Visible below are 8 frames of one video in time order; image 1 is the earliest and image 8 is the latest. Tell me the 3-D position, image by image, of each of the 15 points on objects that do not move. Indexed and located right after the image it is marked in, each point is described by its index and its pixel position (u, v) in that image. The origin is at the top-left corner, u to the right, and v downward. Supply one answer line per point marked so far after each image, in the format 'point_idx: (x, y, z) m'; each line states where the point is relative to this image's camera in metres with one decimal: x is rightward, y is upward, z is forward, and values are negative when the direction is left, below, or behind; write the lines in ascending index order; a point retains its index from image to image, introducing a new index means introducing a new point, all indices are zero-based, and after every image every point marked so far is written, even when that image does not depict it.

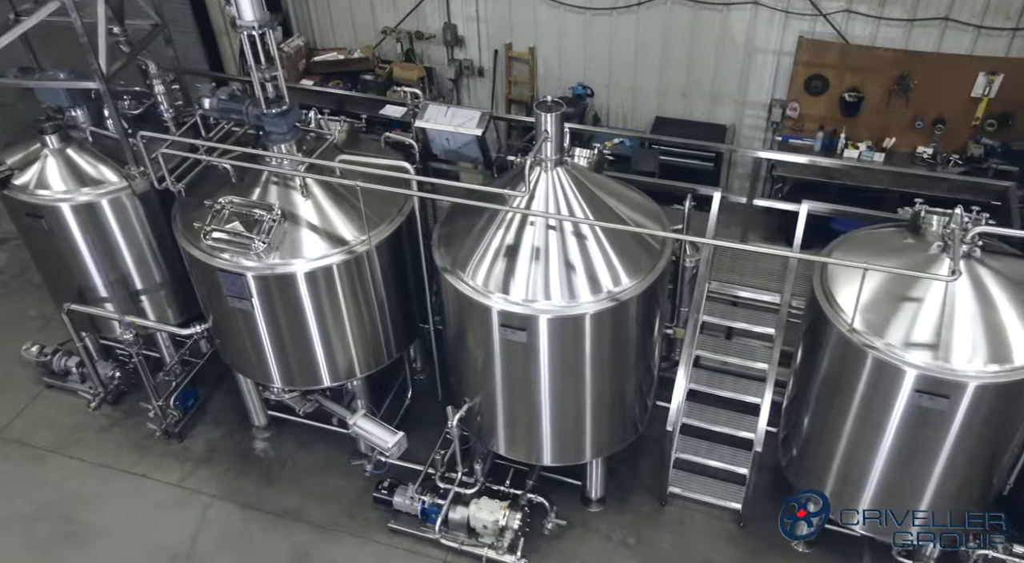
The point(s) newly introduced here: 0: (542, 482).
0: (+0.2, -1.2, +4.5) m
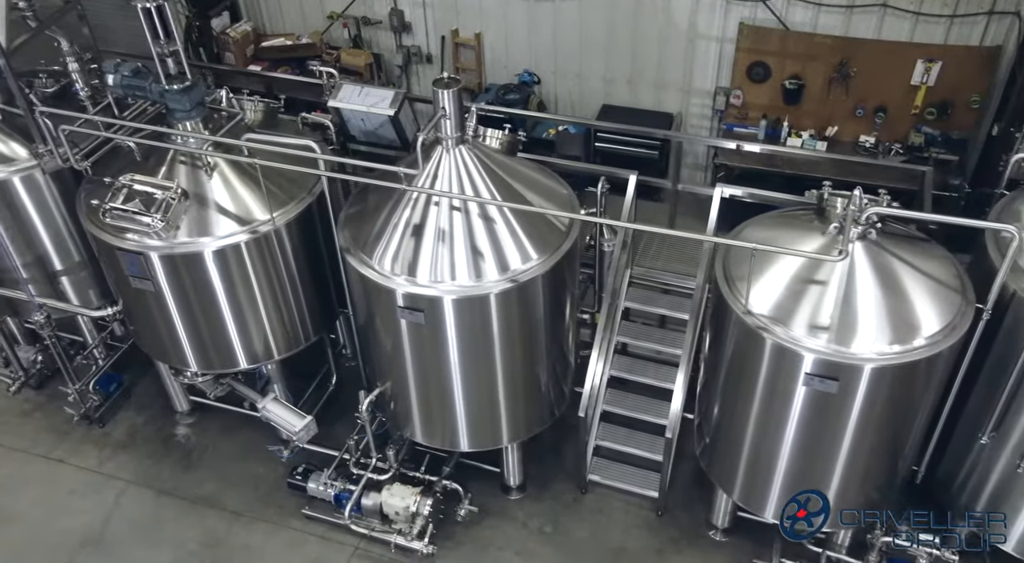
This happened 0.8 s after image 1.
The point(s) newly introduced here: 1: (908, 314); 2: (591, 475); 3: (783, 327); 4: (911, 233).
0: (-0.3, -1.1, +4.5) m
1: (+1.6, -0.1, +3.2) m
2: (+0.4, -1.1, +4.3) m
3: (+1.1, -0.2, +3.2) m
4: (+1.8, +0.2, +3.5) m
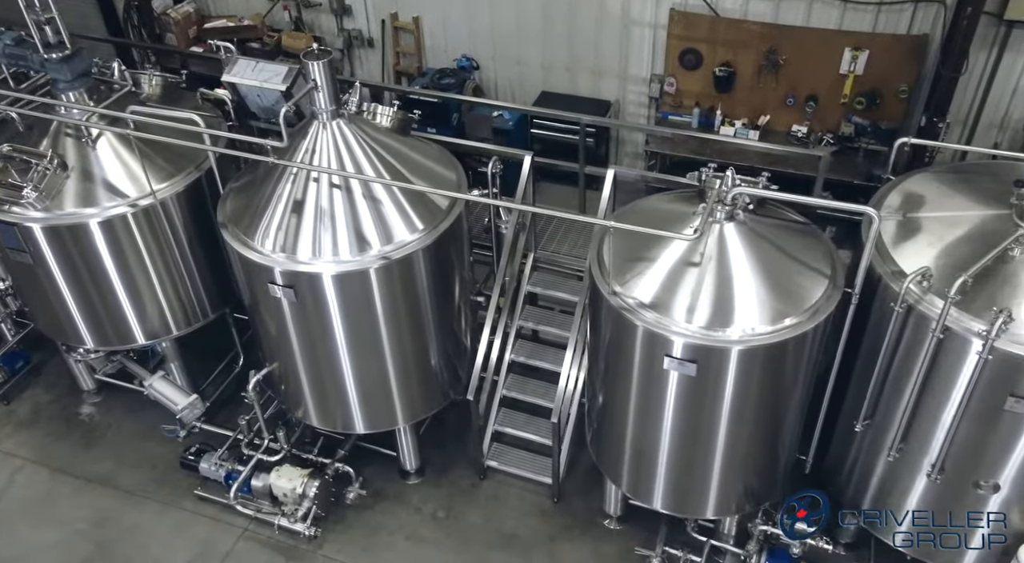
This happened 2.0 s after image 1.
0: (-0.9, -1.0, +4.4) m
1: (+1.1, 0.0, +3.1) m
2: (-0.1, -1.0, +4.2) m
3: (+0.6, -0.1, +3.1) m
4: (+1.2, +0.3, +3.5) m
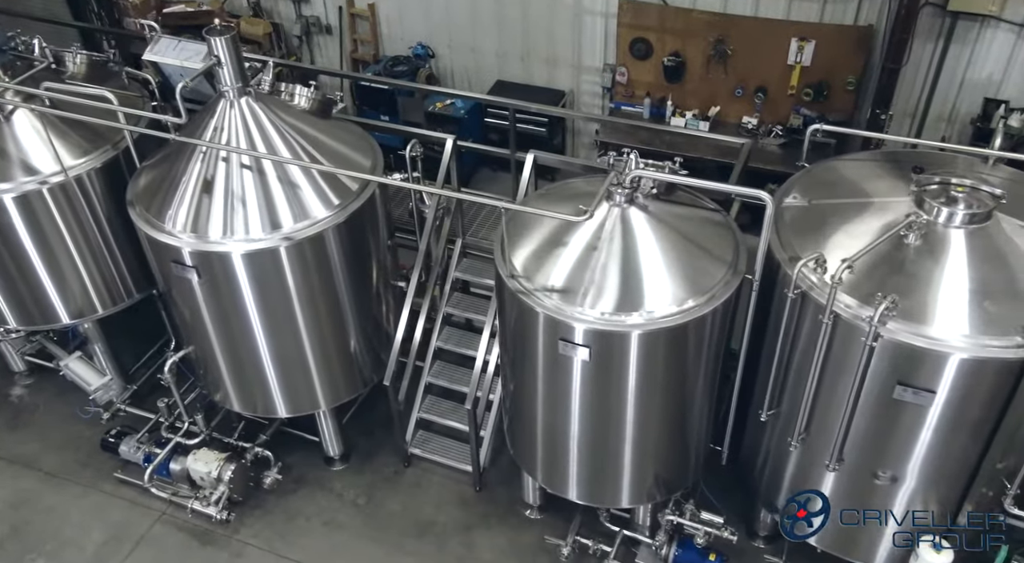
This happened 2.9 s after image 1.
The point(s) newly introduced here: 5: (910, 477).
0: (-1.3, -0.9, +4.4) m
1: (+0.7, 0.0, +3.1) m
2: (-0.5, -0.9, +4.2) m
3: (+0.2, -0.1, +3.1) m
4: (+0.8, +0.4, +3.4) m
5: (+1.5, -0.8, +3.0) m
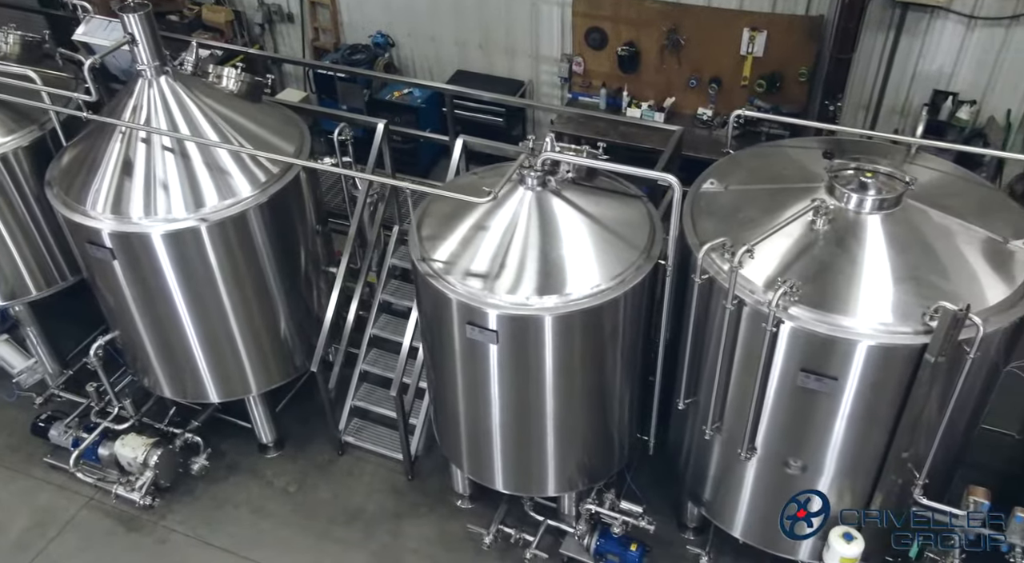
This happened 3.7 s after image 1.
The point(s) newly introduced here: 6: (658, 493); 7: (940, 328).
0: (-1.6, -0.8, +4.3) m
1: (+0.3, +0.1, +3.0) m
2: (-0.9, -0.8, +4.2) m
3: (-0.2, 0.0, +3.0) m
4: (+0.5, +0.4, +3.4) m
5: (+1.2, -0.7, +2.9) m
6: (+0.7, -1.1, +3.9) m
7: (+1.3, -0.1, +2.4) m
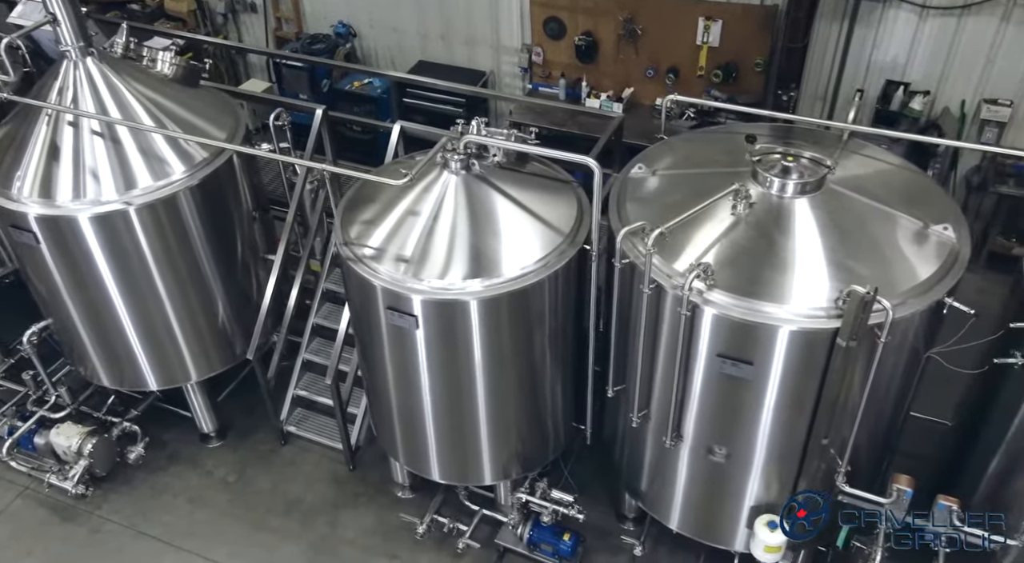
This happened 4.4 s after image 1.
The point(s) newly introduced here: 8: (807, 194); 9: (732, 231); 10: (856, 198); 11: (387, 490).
0: (-1.9, -0.7, +4.3) m
1: (0.0, +0.1, +3.0) m
2: (-1.2, -0.8, +4.1) m
3: (-0.5, +0.1, +3.0) m
4: (+0.2, +0.5, +3.3) m
5: (+0.9, -0.6, +2.9) m
6: (+0.4, -1.0, +3.9) m
7: (+1.0, -0.1, +2.3) m
8: (+1.0, +0.3, +2.8) m
9: (+0.8, +0.2, +2.7) m
10: (+1.3, +0.3, +2.8) m
11: (-0.6, -1.1, +3.9) m
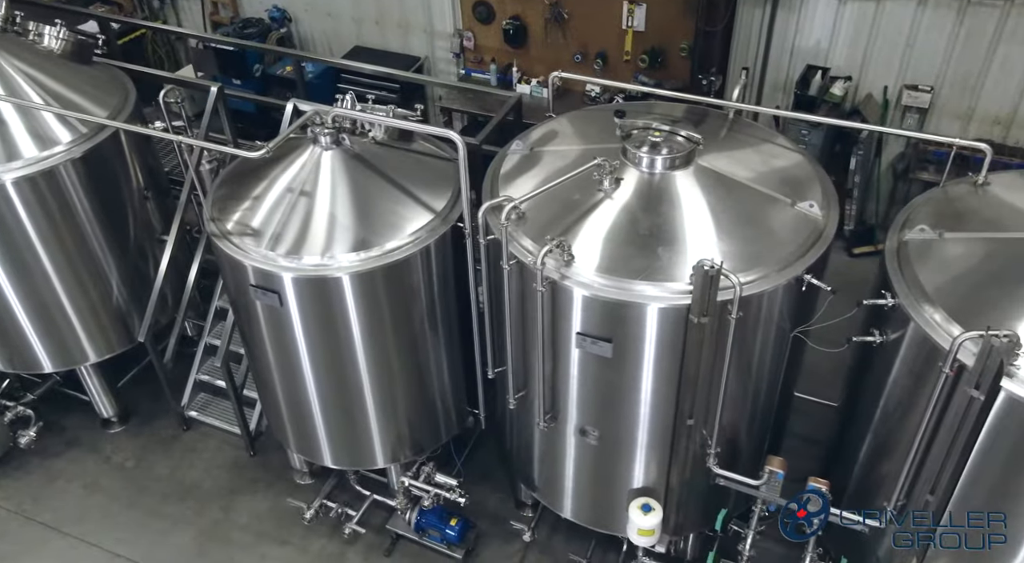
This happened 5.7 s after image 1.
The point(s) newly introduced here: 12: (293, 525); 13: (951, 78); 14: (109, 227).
0: (-2.4, -0.6, +4.2) m
1: (-0.4, +0.2, +2.9) m
2: (-1.7, -0.7, +4.0) m
3: (-0.9, +0.1, +2.9) m
4: (-0.3, +0.5, +3.3) m
5: (+0.4, -0.6, +2.9) m
6: (-0.1, -0.9, +3.8) m
7: (+0.6, 0.0, +2.3) m
8: (+0.6, +0.4, +2.7) m
9: (+0.3, +0.3, +2.7) m
10: (+0.8, +0.4, +2.7) m
11: (-1.1, -1.0, +3.9) m
12: (-1.0, -1.1, +3.6) m
13: (+2.6, +1.2, +4.5) m
14: (-1.9, +0.2, +3.6) m
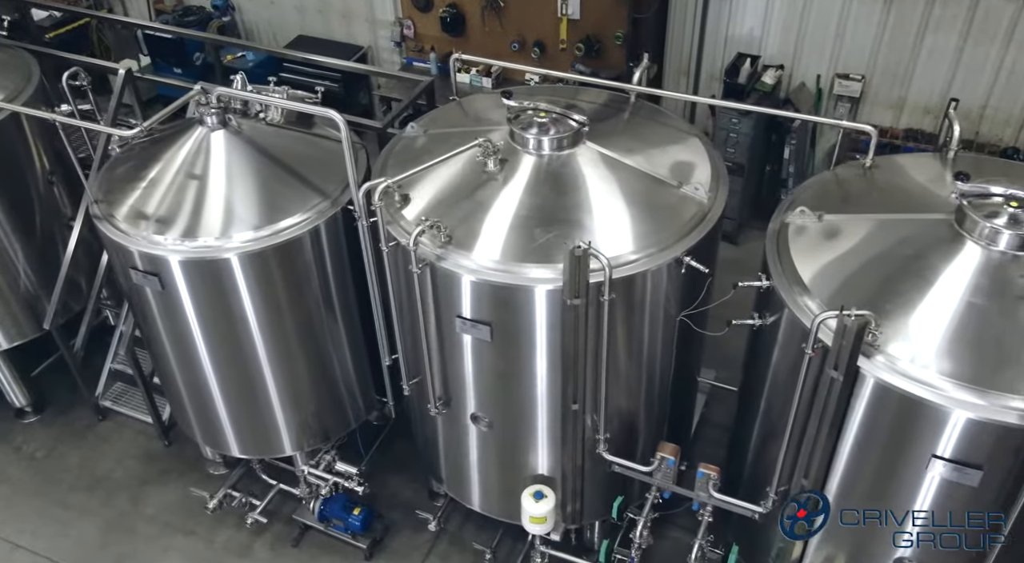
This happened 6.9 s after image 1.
0: (-2.8, -0.6, +4.1) m
1: (-0.8, +0.3, +2.9) m
2: (-2.1, -0.6, +4.0) m
3: (-1.3, +0.2, +2.9) m
4: (-0.7, +0.6, +3.2) m
5: (0.0, -0.5, +2.8) m
6: (-0.5, -0.9, +3.8) m
7: (+0.2, 0.0, +2.2) m
8: (+0.2, +0.4, +2.7) m
9: (-0.1, +0.3, +2.6) m
10: (+0.4, +0.4, +2.7) m
11: (-1.5, -0.9, +3.8) m
12: (-1.4, -1.1, +3.6) m
13: (+2.1, +1.3, +4.5) m
14: (-2.3, +0.3, +3.5) m
